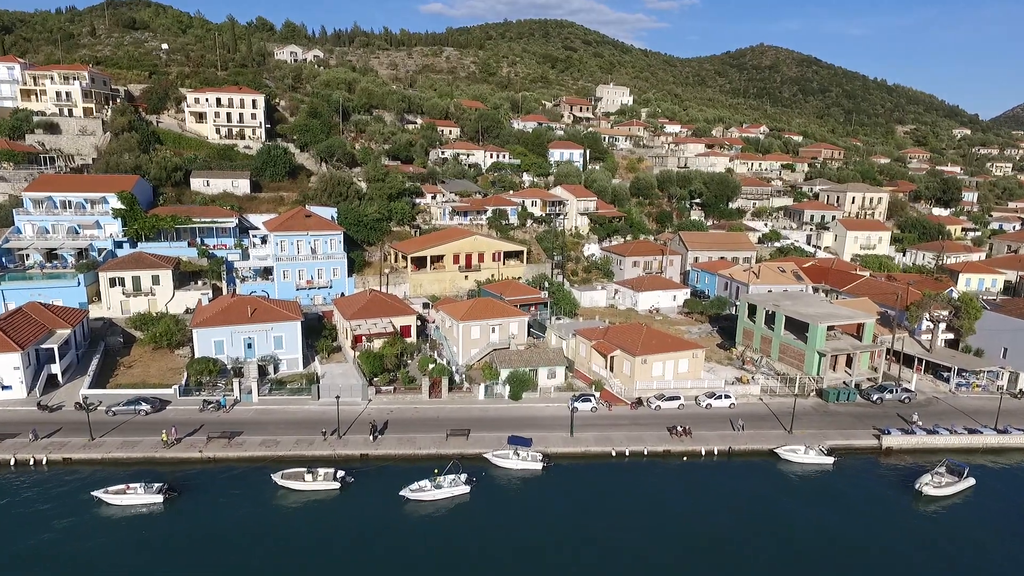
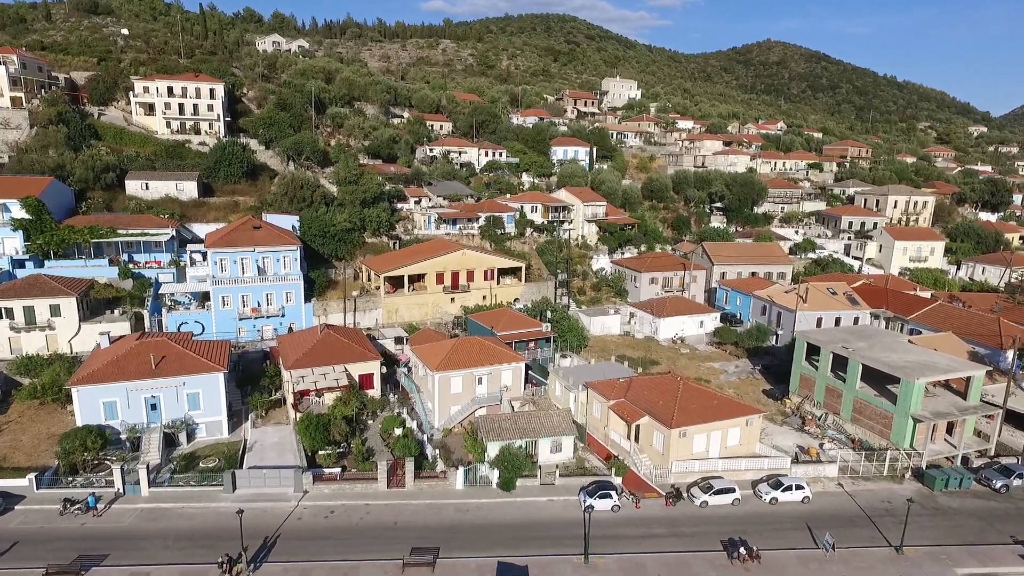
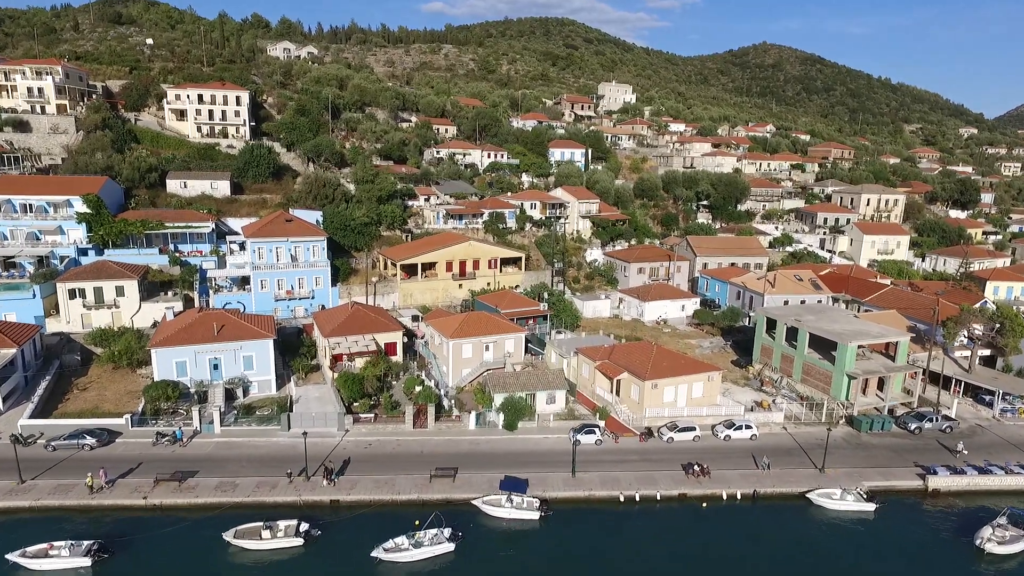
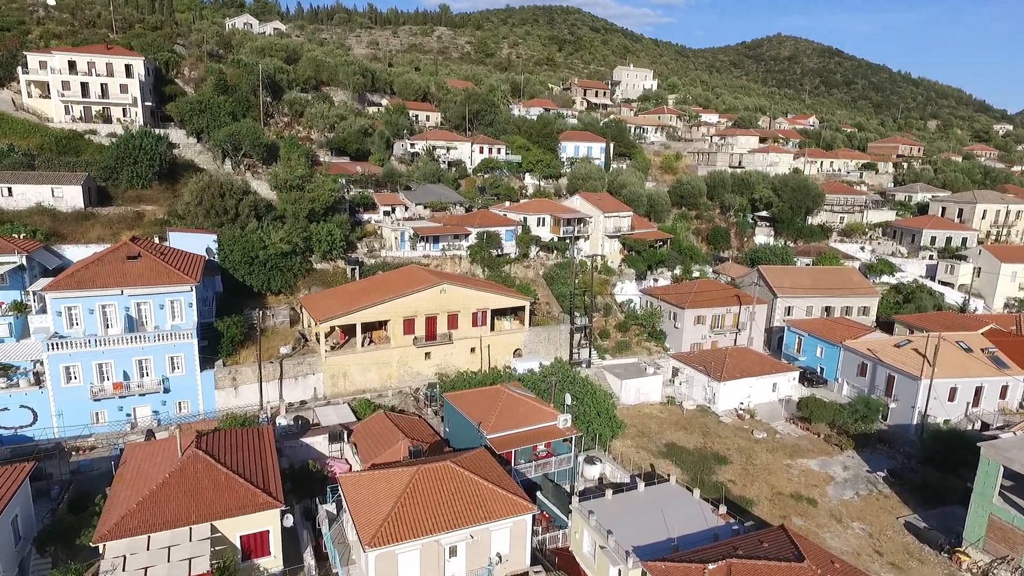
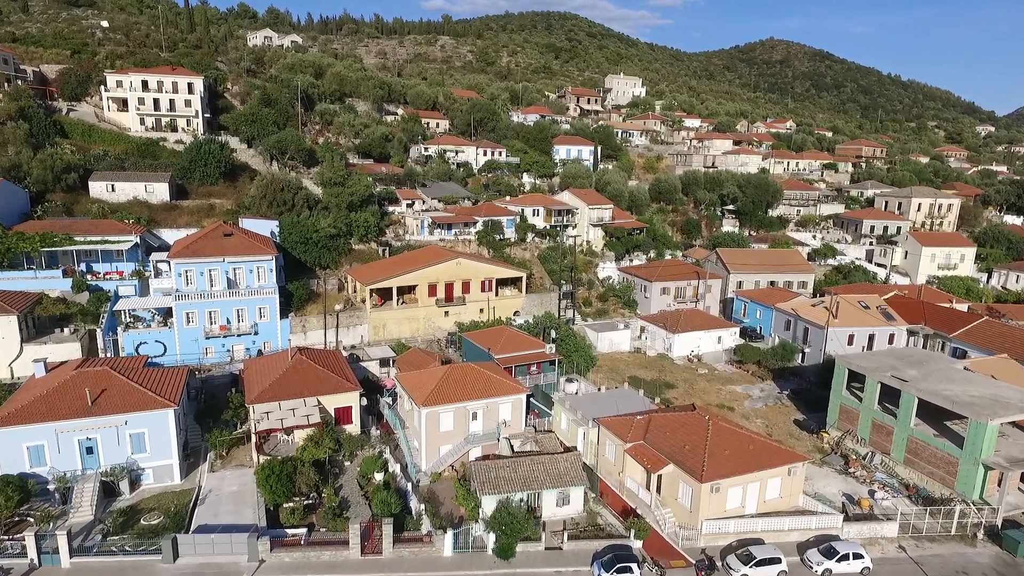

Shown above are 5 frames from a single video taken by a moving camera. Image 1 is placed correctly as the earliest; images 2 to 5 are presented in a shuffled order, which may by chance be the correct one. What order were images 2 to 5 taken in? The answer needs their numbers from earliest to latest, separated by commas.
3, 2, 5, 4
